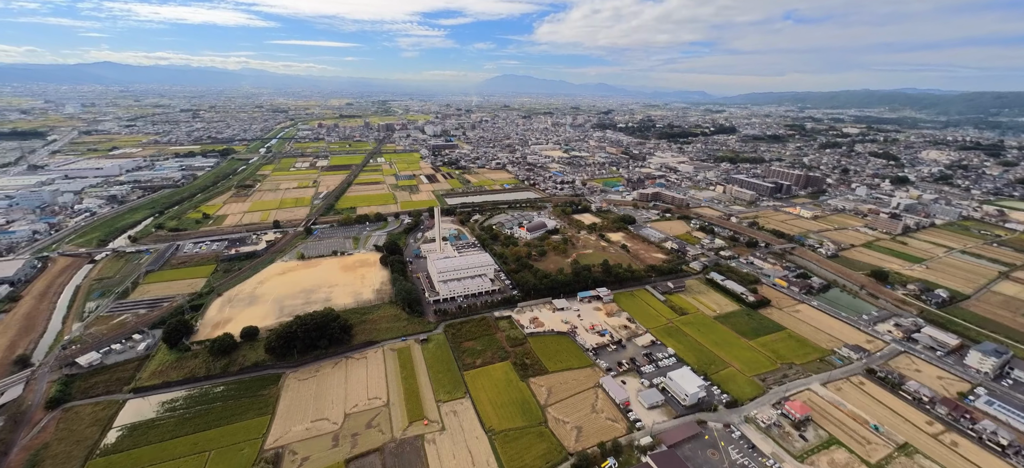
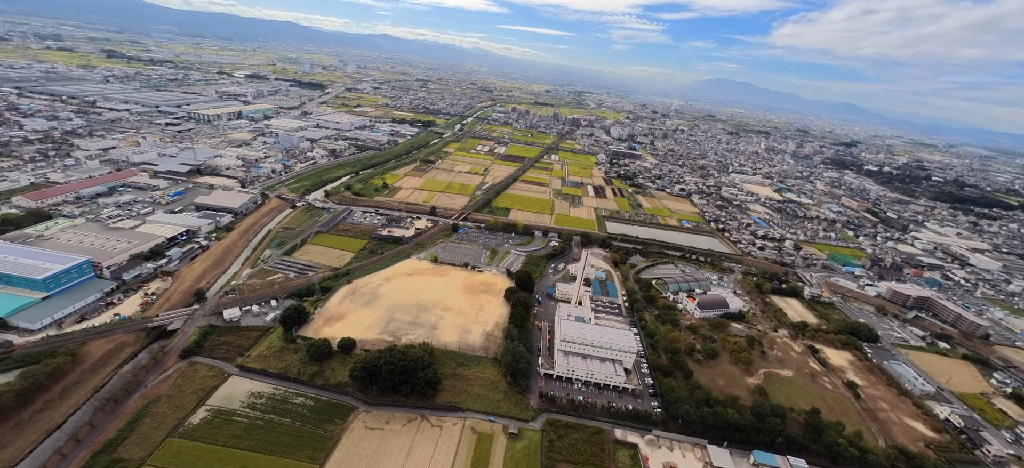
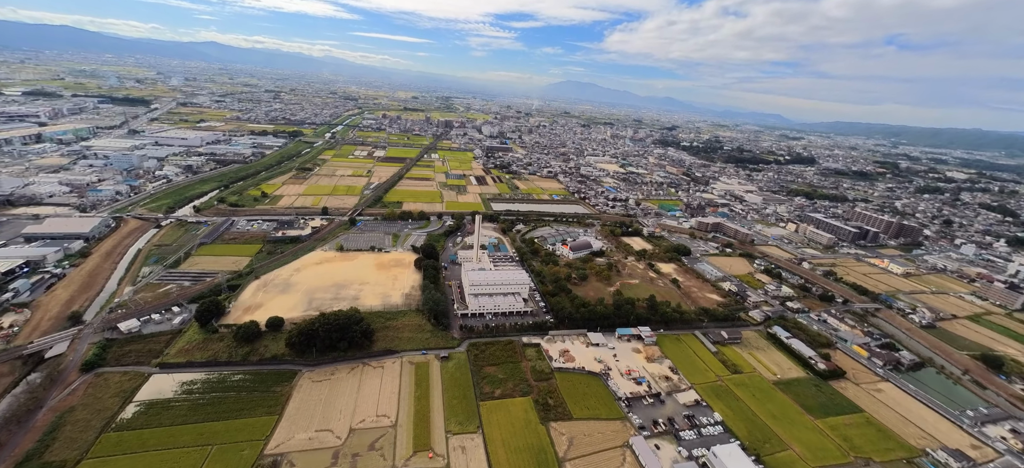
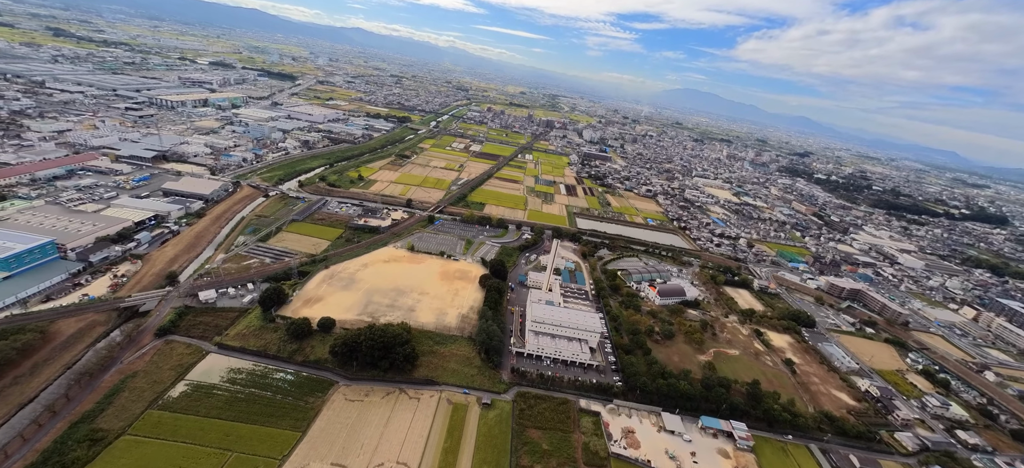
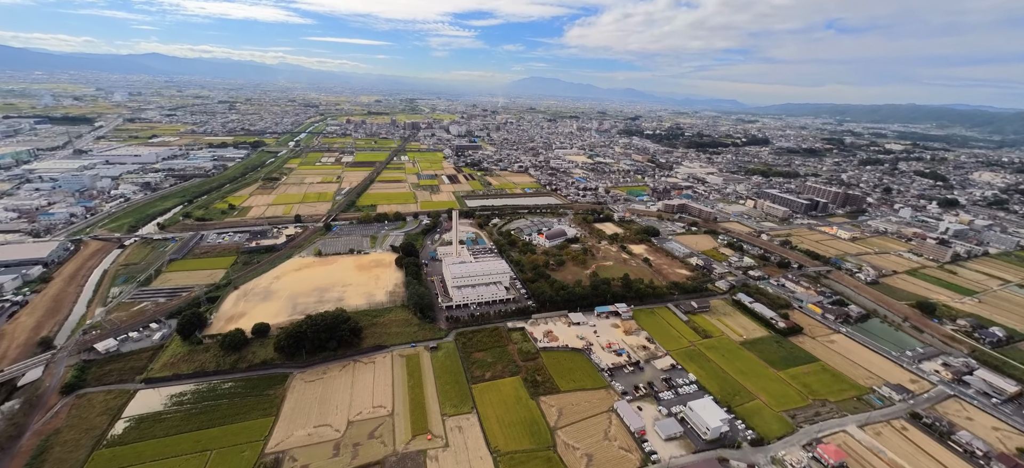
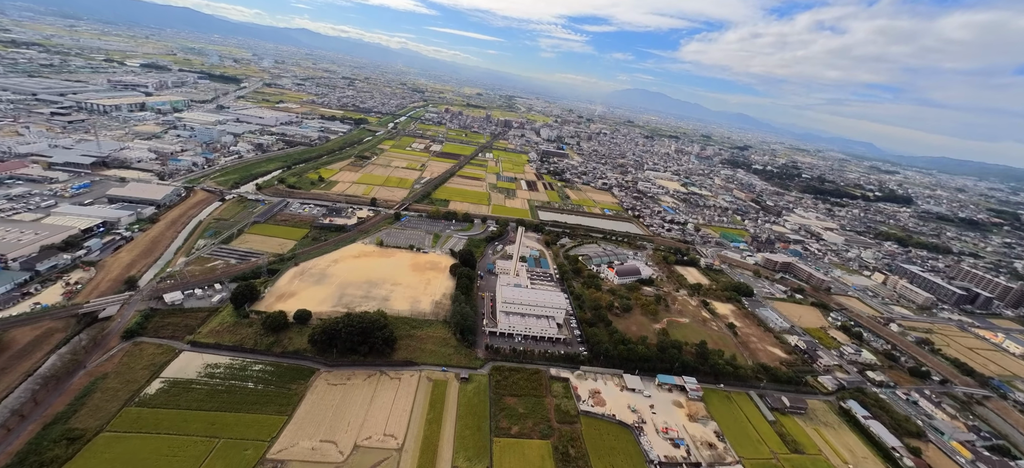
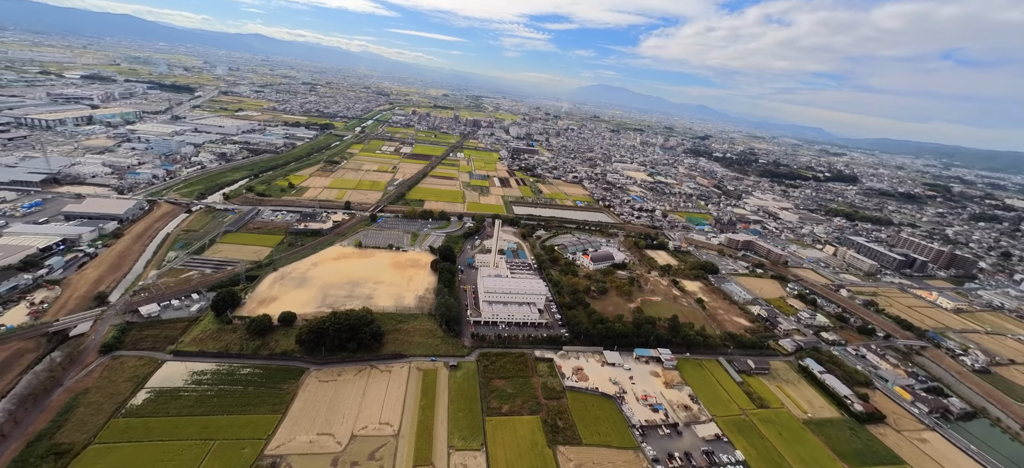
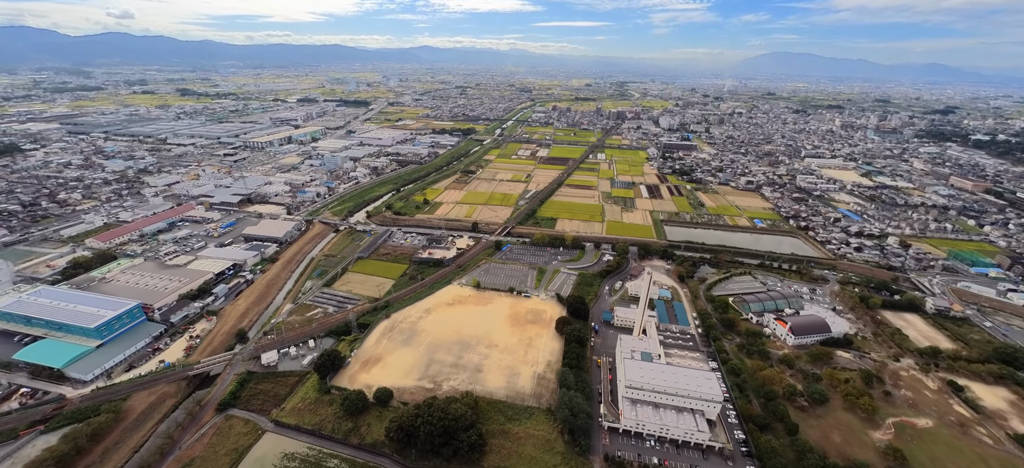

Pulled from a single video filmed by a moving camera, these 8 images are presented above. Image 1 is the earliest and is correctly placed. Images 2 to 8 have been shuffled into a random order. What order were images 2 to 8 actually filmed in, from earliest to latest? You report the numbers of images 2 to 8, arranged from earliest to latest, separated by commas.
5, 3, 7, 6, 4, 2, 8
